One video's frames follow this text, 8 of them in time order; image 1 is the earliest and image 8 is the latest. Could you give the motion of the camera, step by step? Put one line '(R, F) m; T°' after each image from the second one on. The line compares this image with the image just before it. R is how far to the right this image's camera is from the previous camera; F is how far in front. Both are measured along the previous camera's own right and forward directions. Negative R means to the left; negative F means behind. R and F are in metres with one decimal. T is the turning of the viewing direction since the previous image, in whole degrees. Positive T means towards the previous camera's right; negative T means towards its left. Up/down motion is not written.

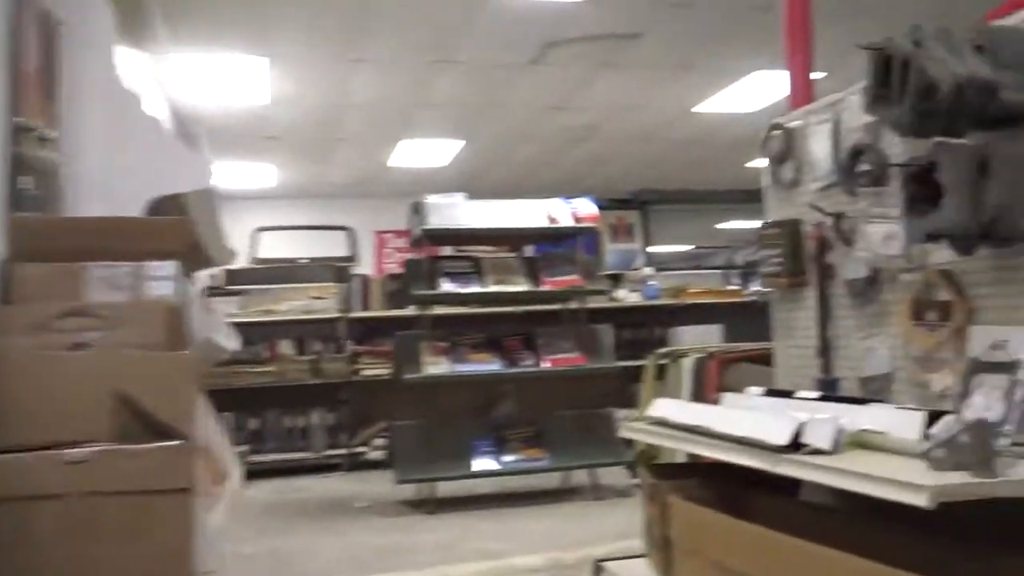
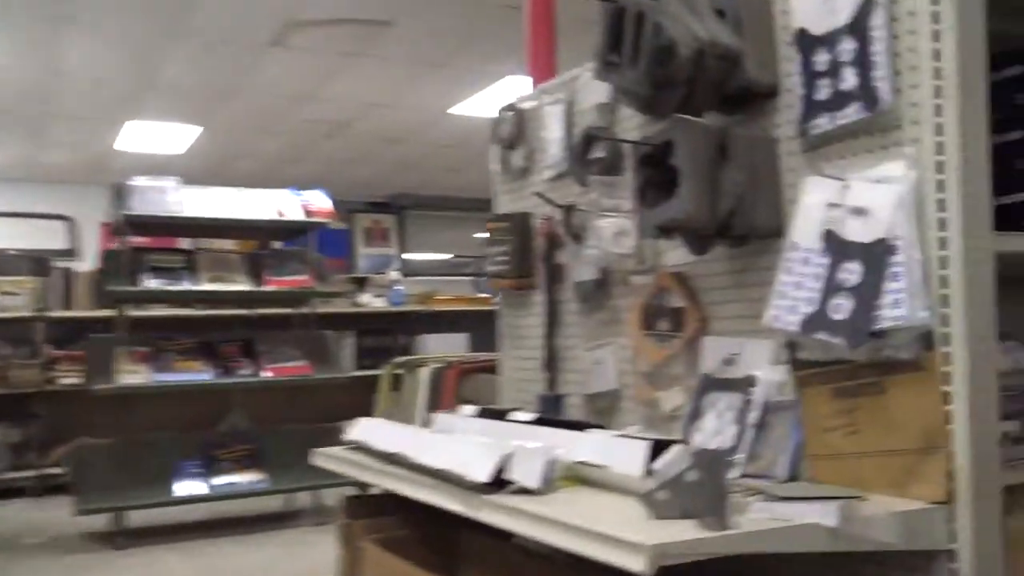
(+0.1, +0.3) m; +15°
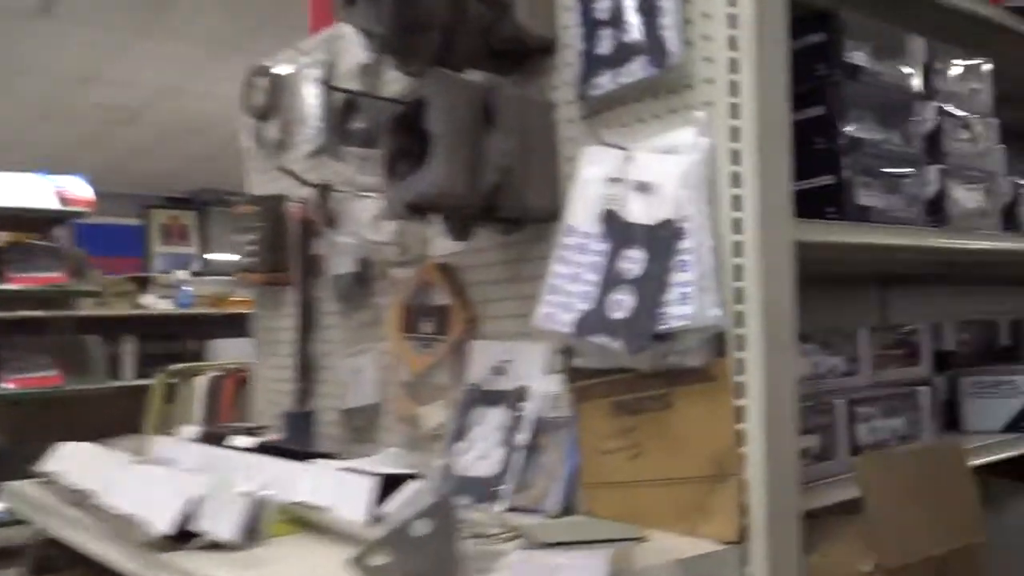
(+0.1, +0.2) m; +11°
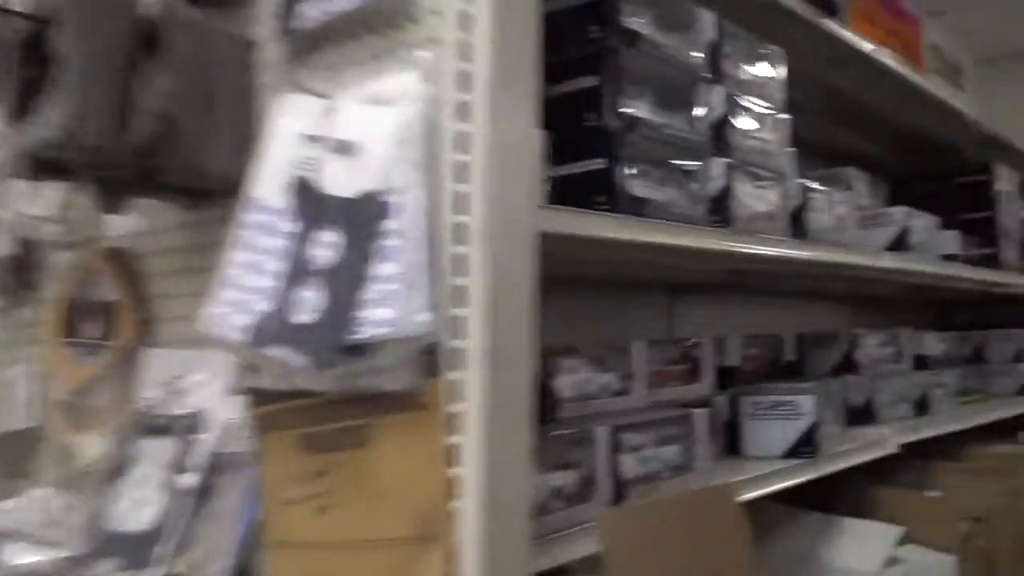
(+0.1, +0.2) m; +11°
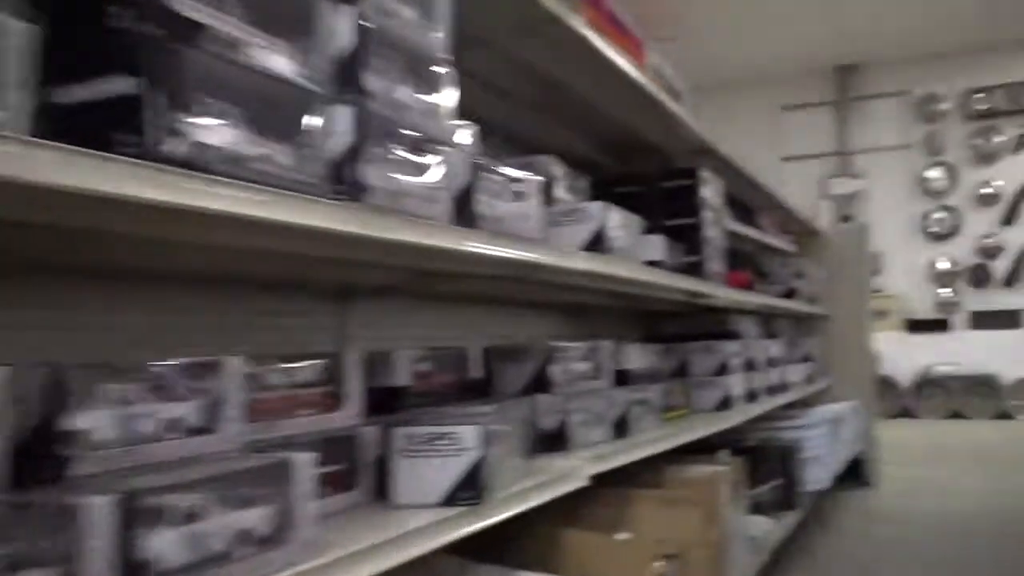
(+0.1, +0.2) m; +16°
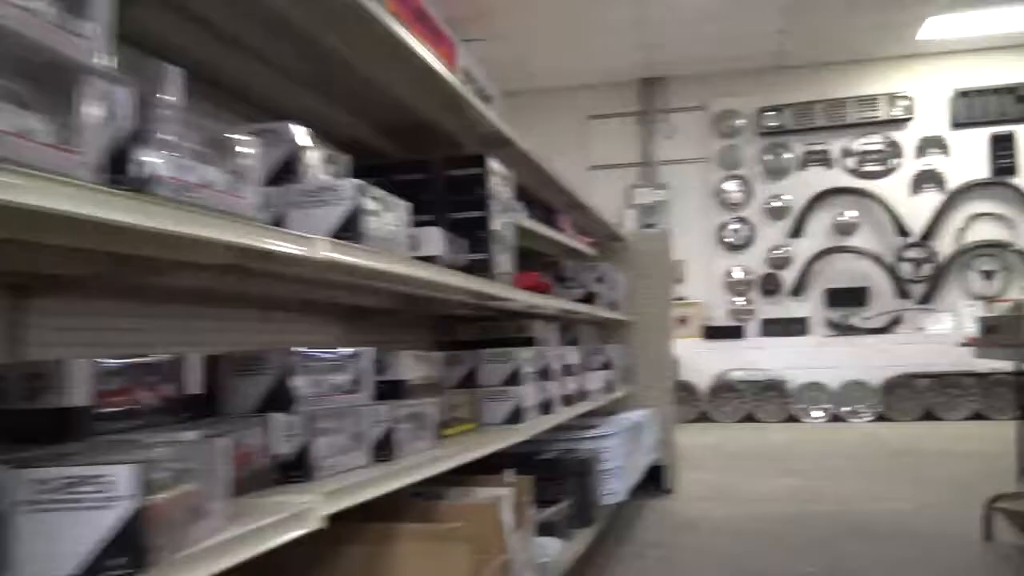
(+0.1, +0.2) m; +11°
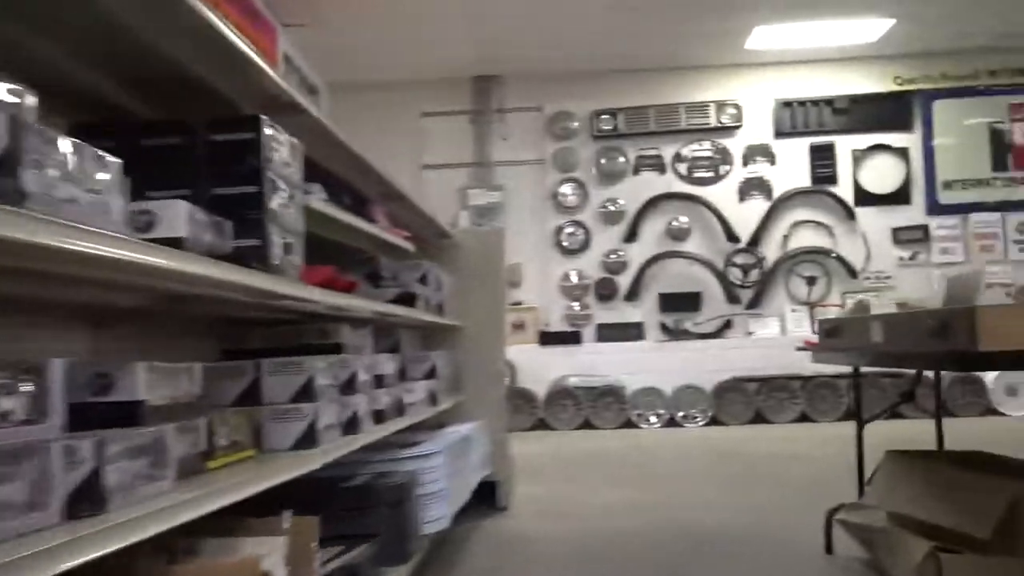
(+0.1, +0.3) m; +10°
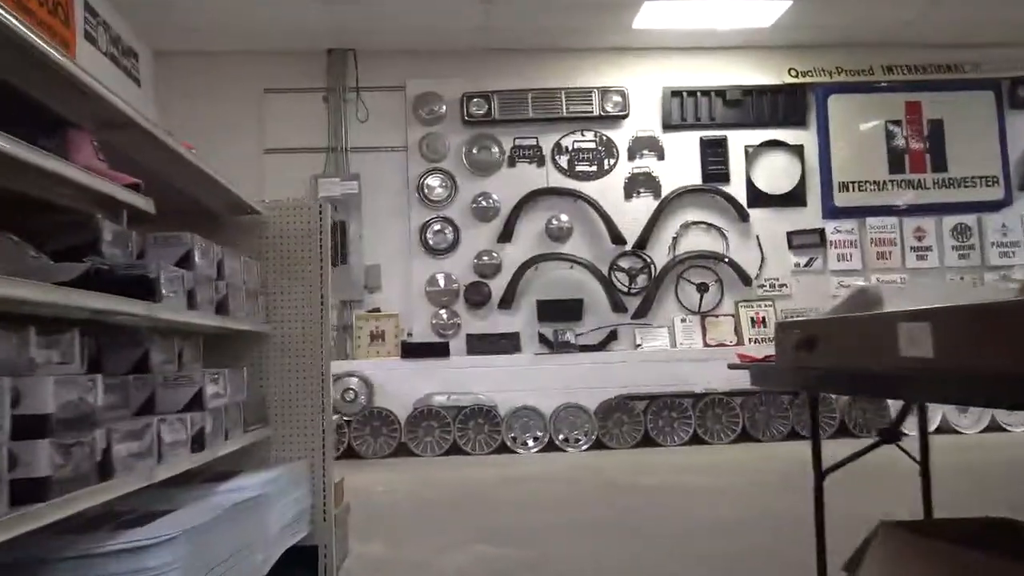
(+0.1, +0.7) m; +8°
